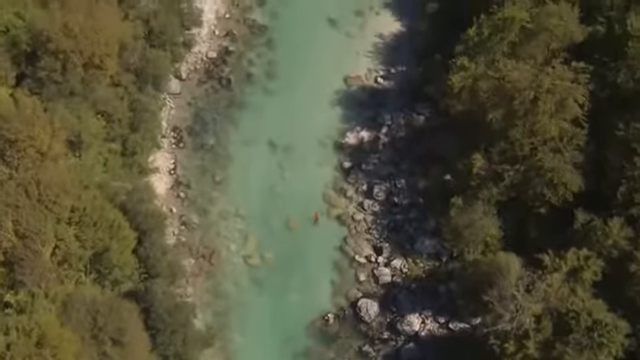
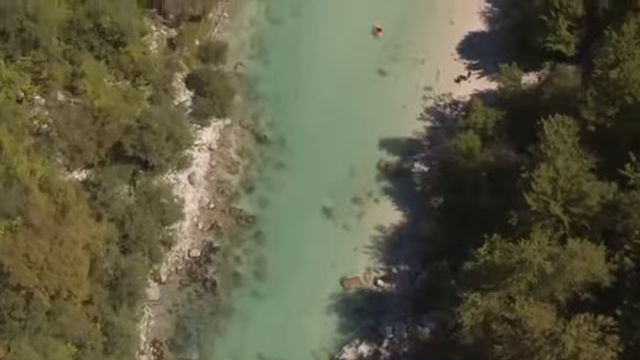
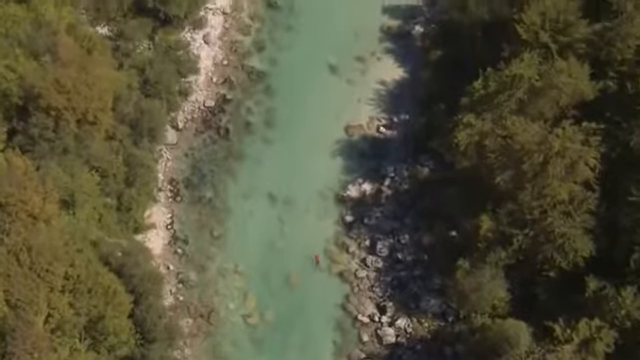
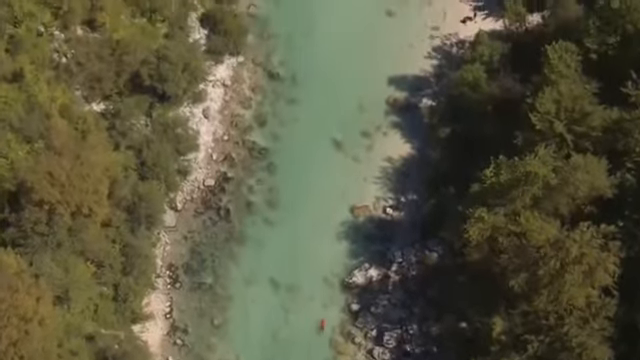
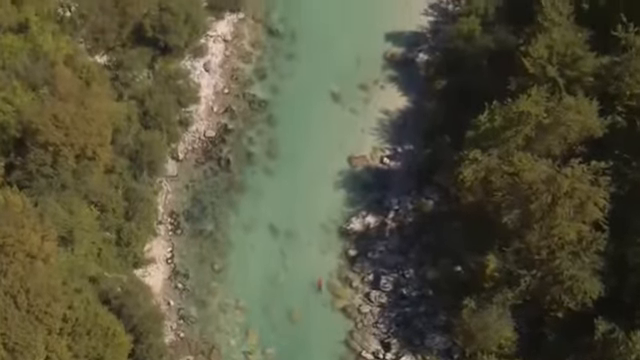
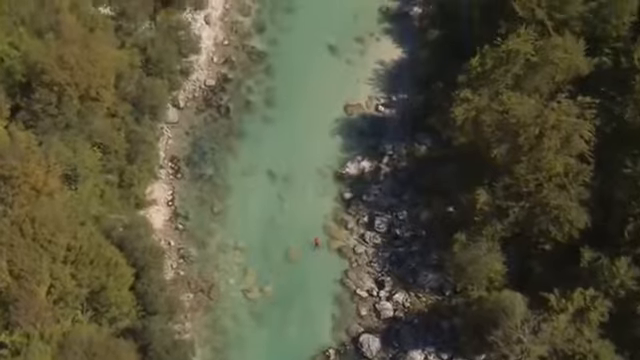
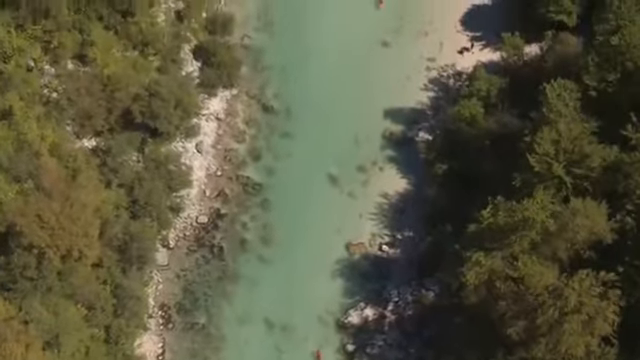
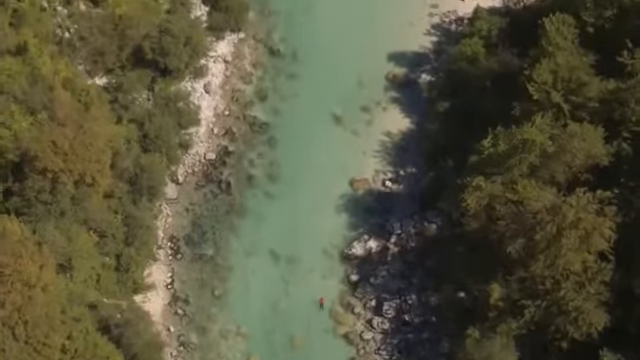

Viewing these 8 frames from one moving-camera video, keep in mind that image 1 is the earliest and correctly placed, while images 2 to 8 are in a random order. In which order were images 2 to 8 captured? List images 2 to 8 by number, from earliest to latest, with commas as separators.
6, 3, 5, 8, 4, 7, 2
